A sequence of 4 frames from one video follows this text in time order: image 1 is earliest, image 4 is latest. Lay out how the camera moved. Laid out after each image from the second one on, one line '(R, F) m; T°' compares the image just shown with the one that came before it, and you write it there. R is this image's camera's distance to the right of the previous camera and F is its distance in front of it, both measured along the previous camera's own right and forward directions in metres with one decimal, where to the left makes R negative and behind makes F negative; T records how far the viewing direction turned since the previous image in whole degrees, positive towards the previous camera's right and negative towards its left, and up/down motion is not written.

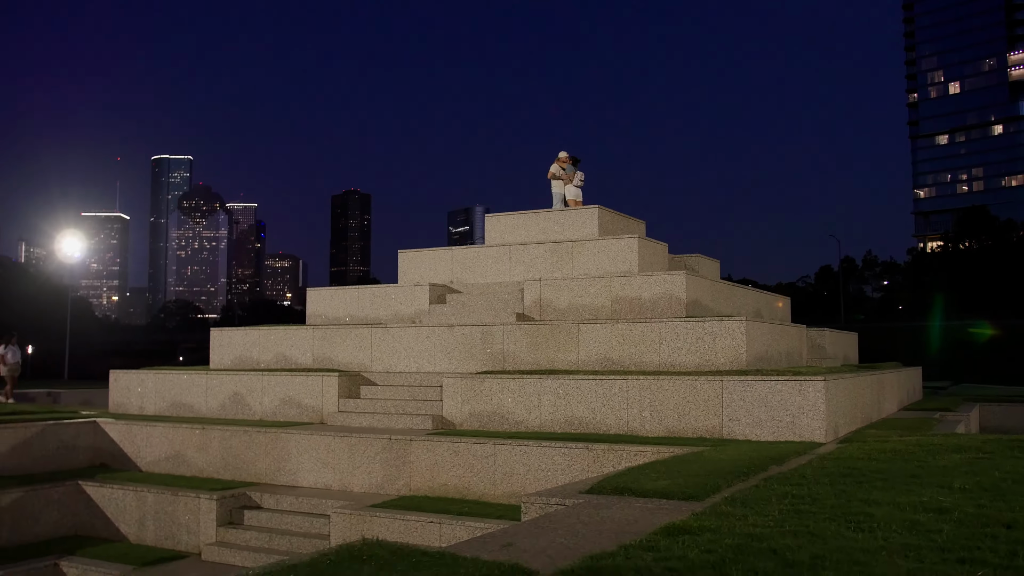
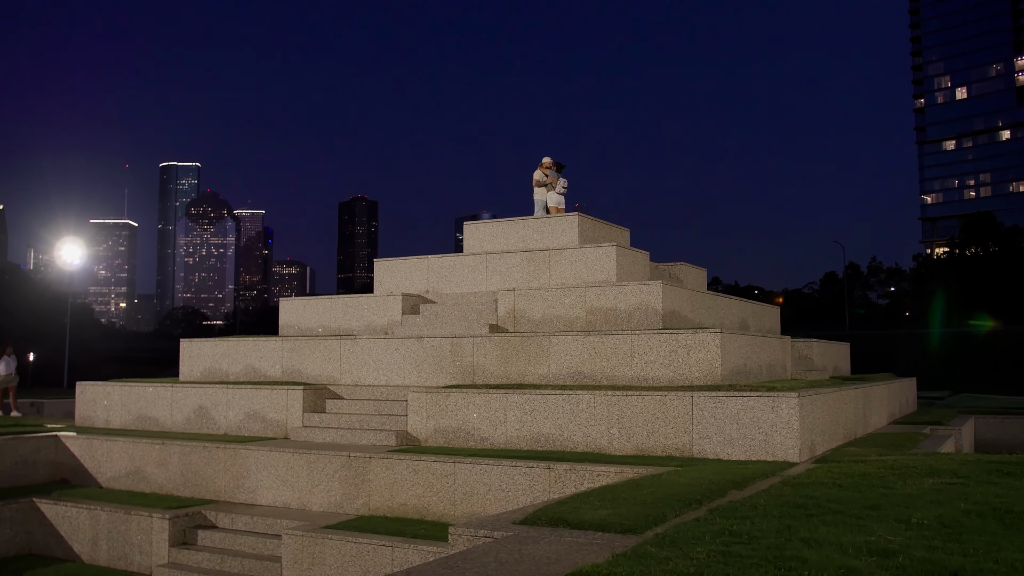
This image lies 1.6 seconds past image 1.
(+0.7, +0.5) m; 0°
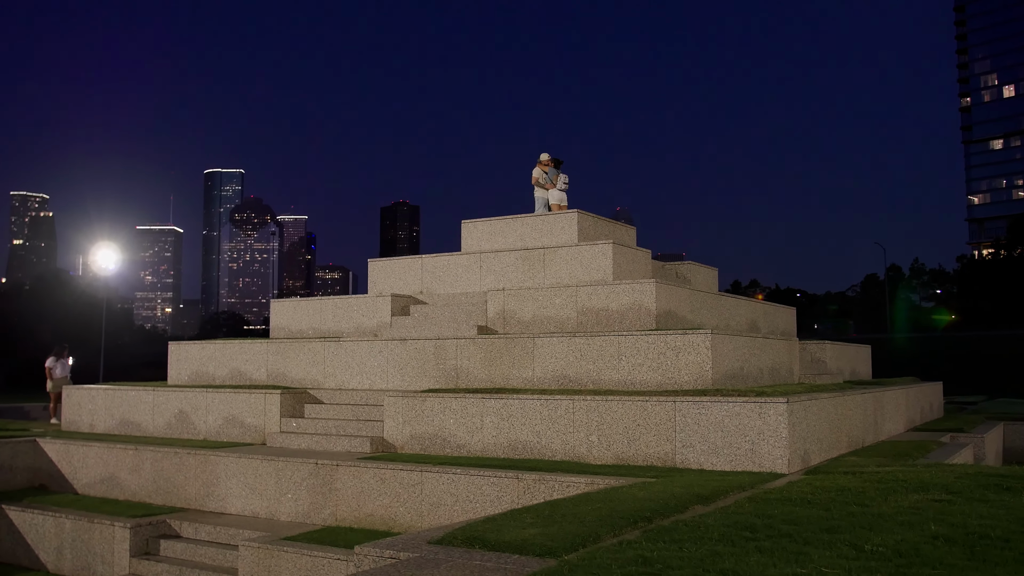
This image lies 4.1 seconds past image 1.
(+0.9, +0.7) m; -3°
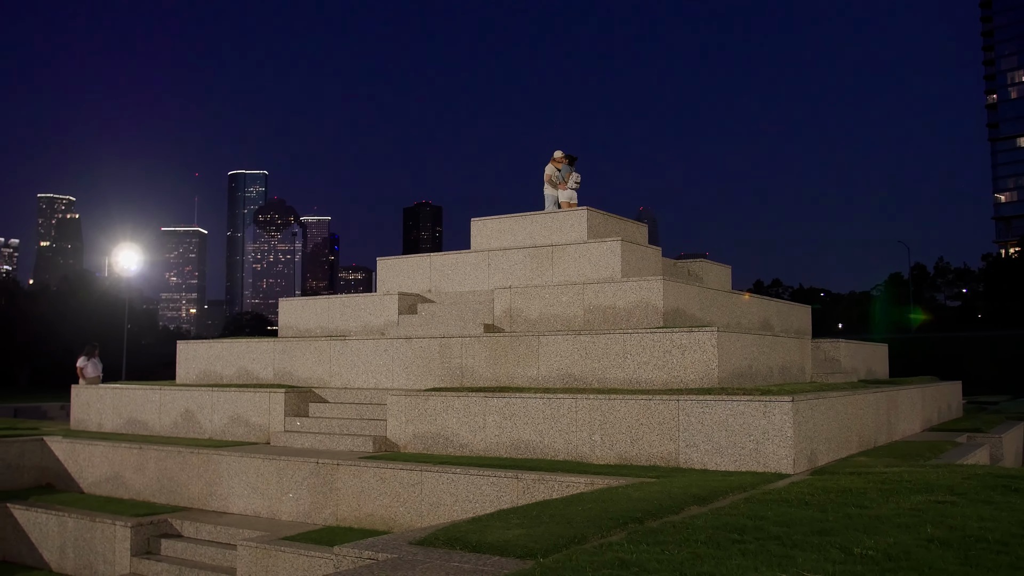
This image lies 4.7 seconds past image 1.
(+0.3, +0.2) m; -1°
